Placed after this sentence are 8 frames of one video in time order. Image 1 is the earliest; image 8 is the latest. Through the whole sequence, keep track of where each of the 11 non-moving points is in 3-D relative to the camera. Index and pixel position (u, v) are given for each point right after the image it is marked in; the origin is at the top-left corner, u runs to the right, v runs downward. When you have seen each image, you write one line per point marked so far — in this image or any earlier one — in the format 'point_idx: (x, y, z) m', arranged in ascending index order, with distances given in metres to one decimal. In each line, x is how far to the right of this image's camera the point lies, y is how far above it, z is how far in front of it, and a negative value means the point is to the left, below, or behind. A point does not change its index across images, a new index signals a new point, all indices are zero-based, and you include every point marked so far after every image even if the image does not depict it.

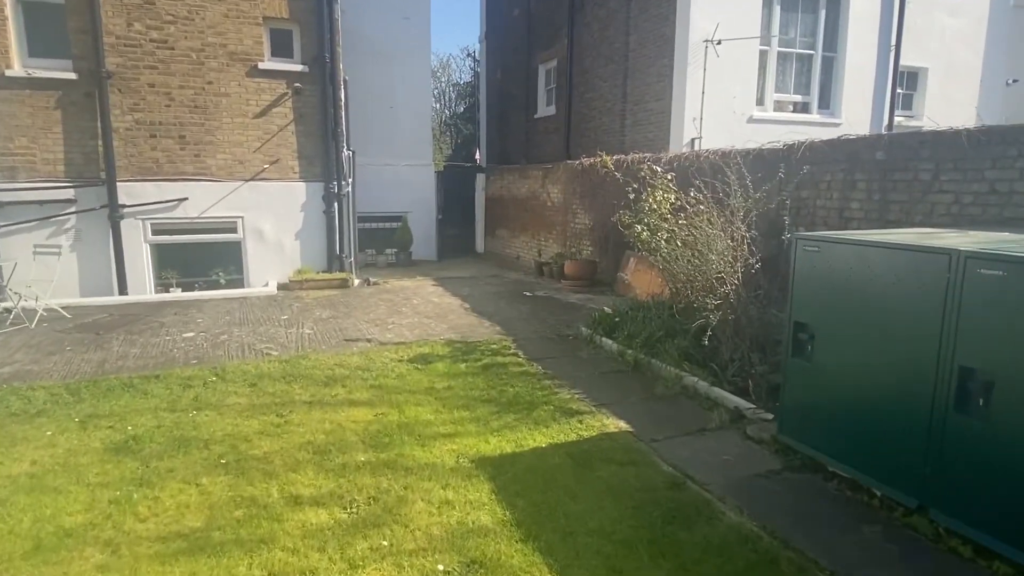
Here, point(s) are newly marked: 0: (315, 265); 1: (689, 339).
0: (-3.4, +0.4, +10.6) m
1: (+1.7, -0.5, +5.9) m
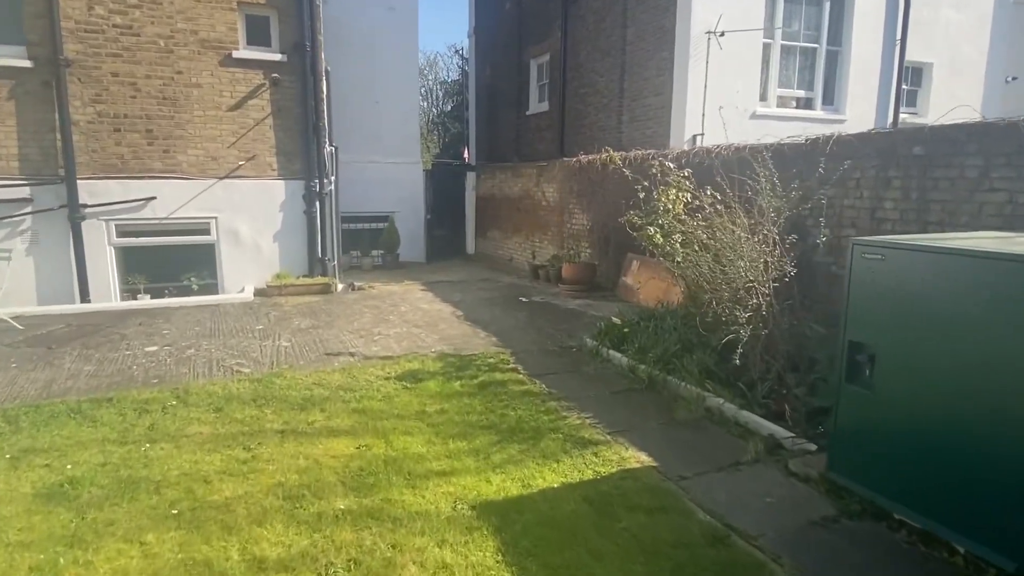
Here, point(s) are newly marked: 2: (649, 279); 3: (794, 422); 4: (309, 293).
0: (-3.5, +0.3, +9.9) m
1: (+1.7, -0.6, +5.3) m
2: (+2.0, +0.1, +8.6) m
3: (+2.0, -1.0, +4.4) m
4: (-3.1, -0.1, +9.4) m
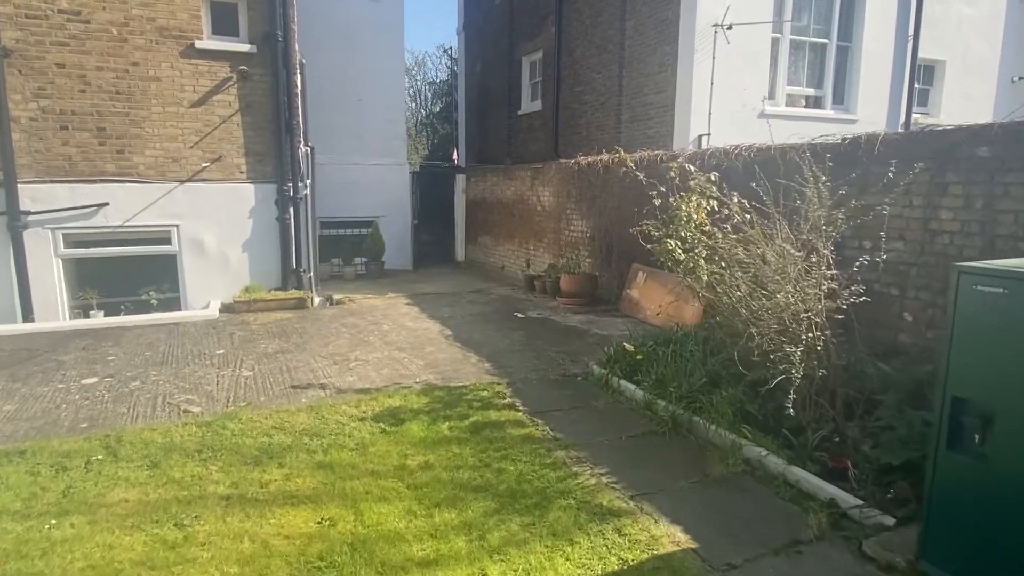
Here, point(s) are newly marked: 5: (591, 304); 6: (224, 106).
0: (-3.6, +0.1, +9.0) m
1: (+1.7, -0.8, +4.5) m
2: (+2.0, -0.1, +7.8) m
3: (+2.0, -1.1, +3.6) m
4: (-3.2, -0.3, +8.5) m
5: (+1.1, -0.2, +9.0) m
6: (-4.0, +2.5, +8.5) m
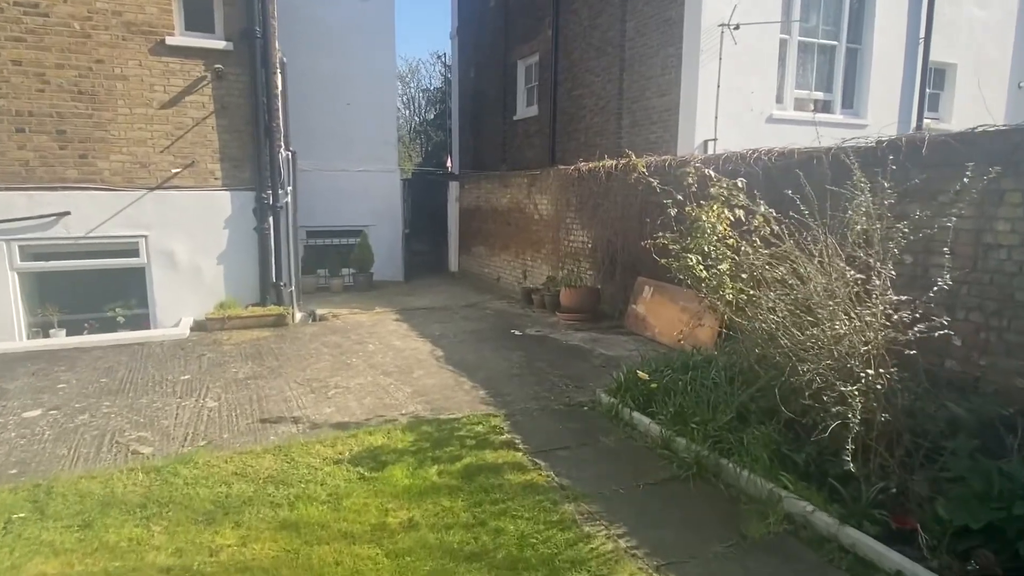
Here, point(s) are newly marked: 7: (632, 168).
0: (-3.6, -0.1, +8.4) m
1: (+1.7, -0.9, +3.9) m
2: (+1.9, -0.3, +7.2) m
3: (+2.0, -1.3, +2.9) m
4: (-3.2, -0.5, +7.9) m
5: (+1.1, -0.4, +8.4) m
6: (-4.0, +2.3, +7.9) m
7: (+1.5, +1.5, +7.6) m
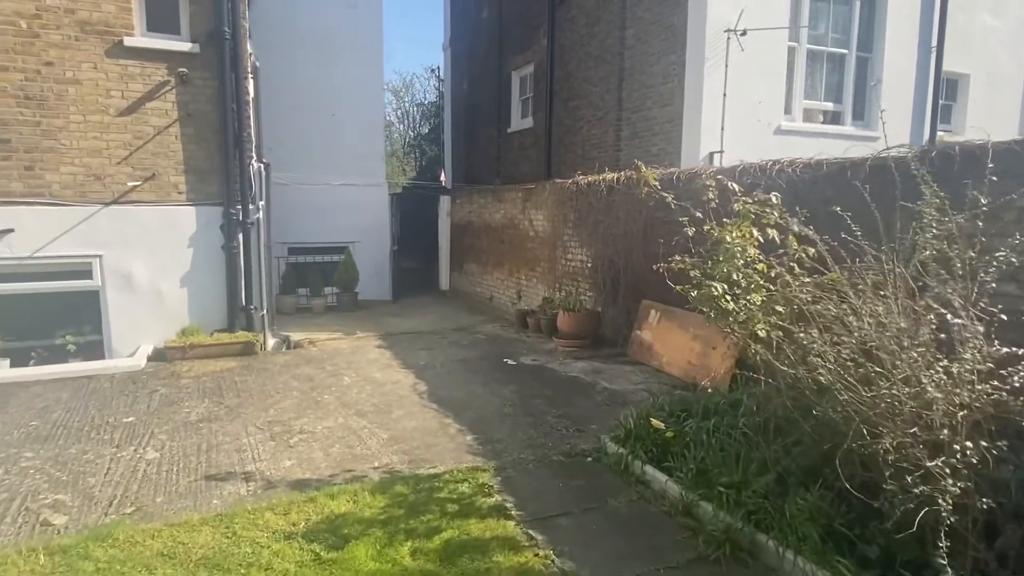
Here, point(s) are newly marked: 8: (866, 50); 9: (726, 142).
0: (-3.7, -0.4, +7.6) m
1: (+1.6, -1.1, +3.1) m
2: (+1.8, -0.5, +6.5) m
3: (+2.0, -1.4, +2.2) m
4: (-3.3, -0.8, +7.1) m
5: (+1.0, -0.7, +7.7) m
6: (-4.1, +2.0, +7.2) m
7: (+1.4, +1.2, +6.9) m
8: (+6.5, +4.4, +11.3) m
9: (+3.4, +2.4, +9.9) m
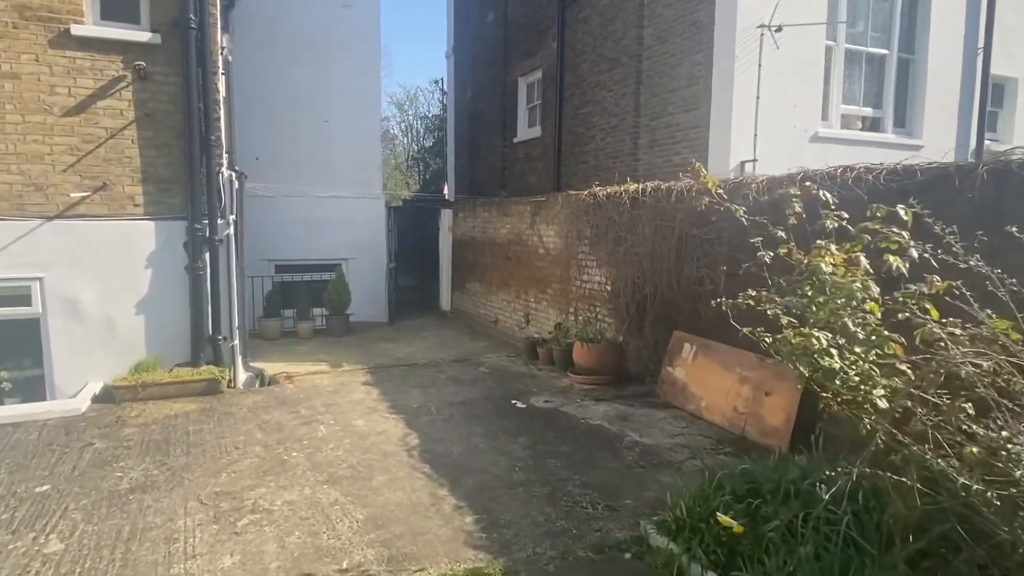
0: (-3.6, -0.7, +6.6) m
1: (+1.7, -1.3, +2.1) m
2: (+1.9, -0.8, +5.4) m
3: (+2.0, -1.6, +1.1) m
4: (-3.2, -1.1, +6.1) m
5: (+1.1, -1.0, +6.6) m
6: (-4.0, +1.7, +6.2) m
7: (+1.5, +0.9, +5.9) m
8: (+6.7, +4.0, +10.3) m
9: (+3.6, +2.0, +8.9) m
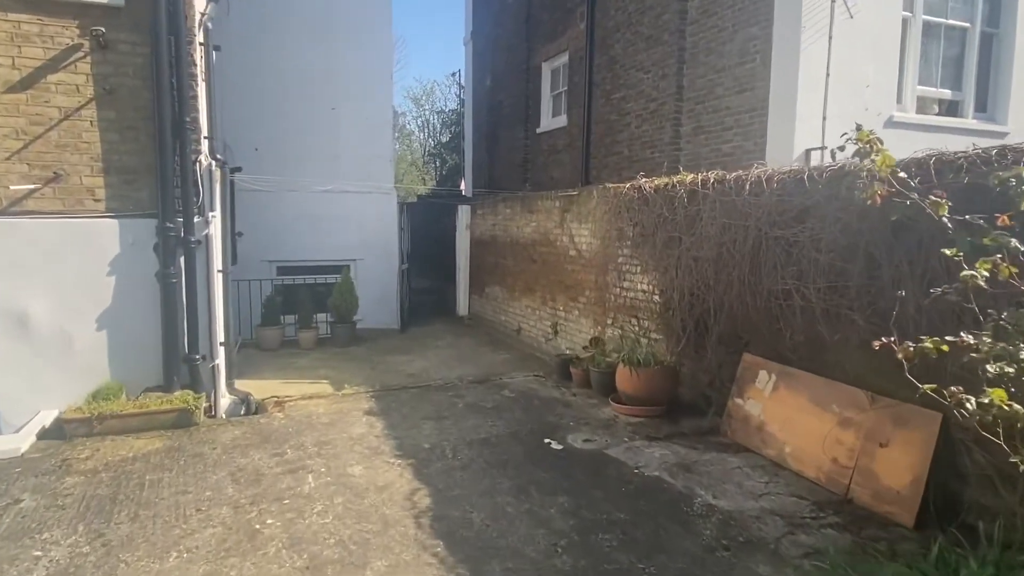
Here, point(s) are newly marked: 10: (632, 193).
0: (-3.3, -0.8, +5.6) m
1: (+1.9, -1.4, +0.9) m
2: (+2.2, -0.9, +4.2) m
3: (+2.2, -1.8, 0.0) m
4: (-3.0, -1.1, +5.1) m
5: (+1.4, -1.1, +5.5) m
6: (-3.7, +1.7, +5.2) m
7: (+1.8, +0.8, +4.7) m
8: (+7.1, +3.9, +9.0) m
9: (+3.9, +1.9, +7.6) m
10: (+1.2, +1.0, +6.3) m
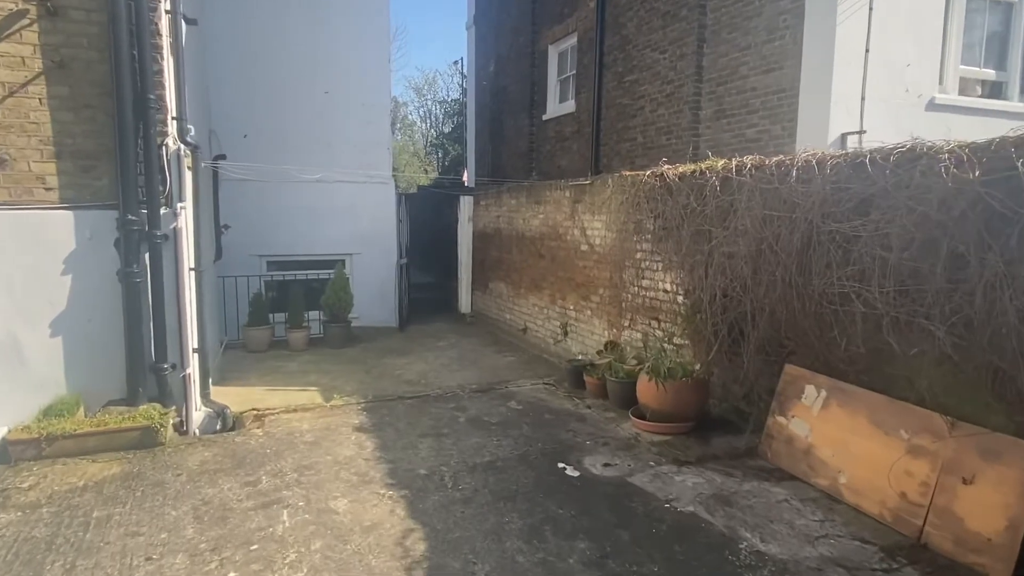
0: (-3.3, -0.8, +4.9) m
1: (+1.9, -1.5, +0.3) m
2: (+2.2, -1.0, +3.6) m
3: (+2.2, -1.8, -0.7) m
4: (-2.9, -1.2, +4.5) m
5: (+1.5, -1.2, +4.8) m
6: (-3.7, +1.6, +4.5) m
7: (+1.8, +0.8, +4.0) m
8: (+7.1, +3.9, +8.2) m
9: (+4.0, +1.9, +7.0) m
10: (+1.3, +1.0, +5.6) m
